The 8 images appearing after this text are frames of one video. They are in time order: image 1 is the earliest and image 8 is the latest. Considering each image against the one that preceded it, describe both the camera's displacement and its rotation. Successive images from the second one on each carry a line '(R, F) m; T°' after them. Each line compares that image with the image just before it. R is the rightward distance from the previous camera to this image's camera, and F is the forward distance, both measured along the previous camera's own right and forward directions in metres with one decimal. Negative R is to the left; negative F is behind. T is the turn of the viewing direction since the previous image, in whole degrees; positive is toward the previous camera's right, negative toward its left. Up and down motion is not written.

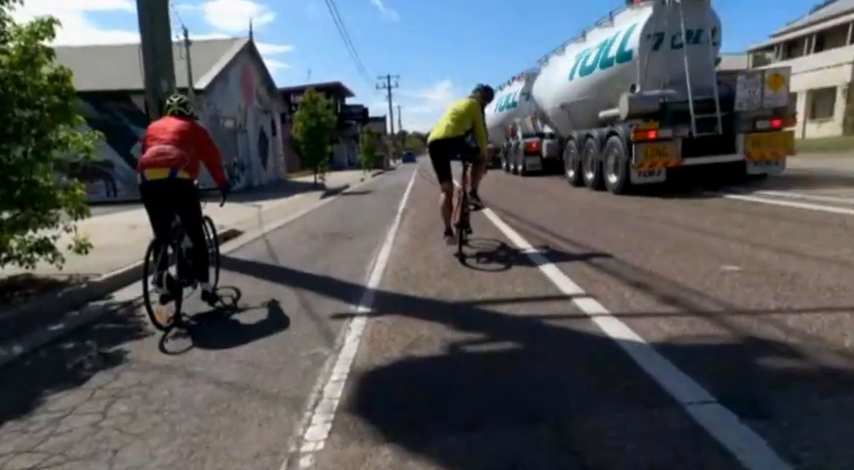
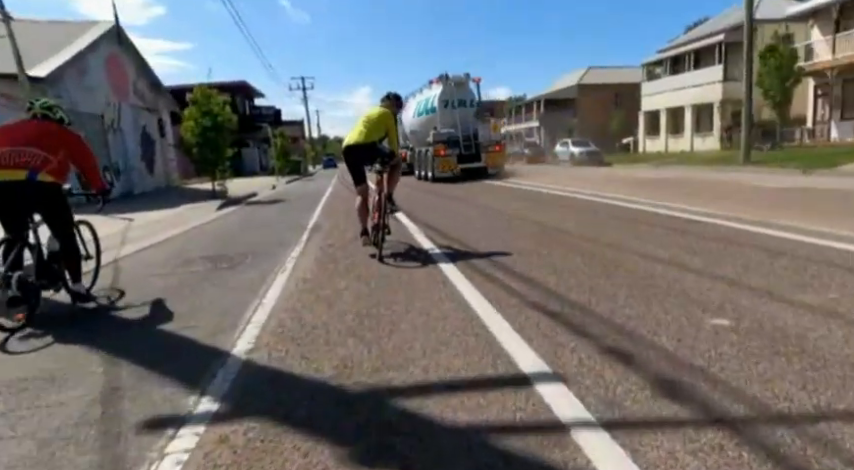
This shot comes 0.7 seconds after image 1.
(+0.2, +1.5) m; +8°
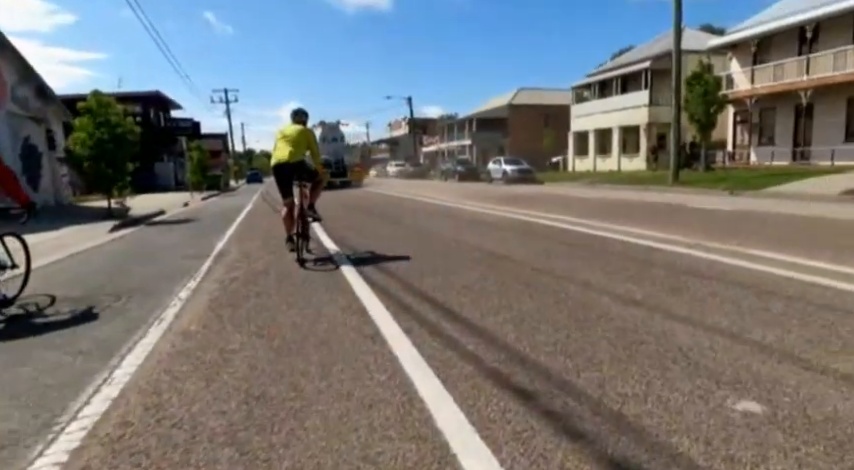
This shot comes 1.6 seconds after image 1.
(+0.1, +1.2) m; +7°
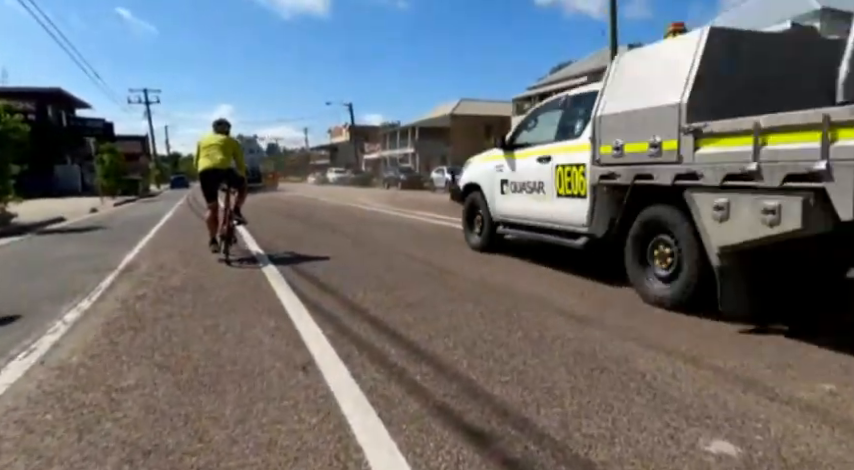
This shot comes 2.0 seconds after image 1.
(0.0, +0.4) m; +6°
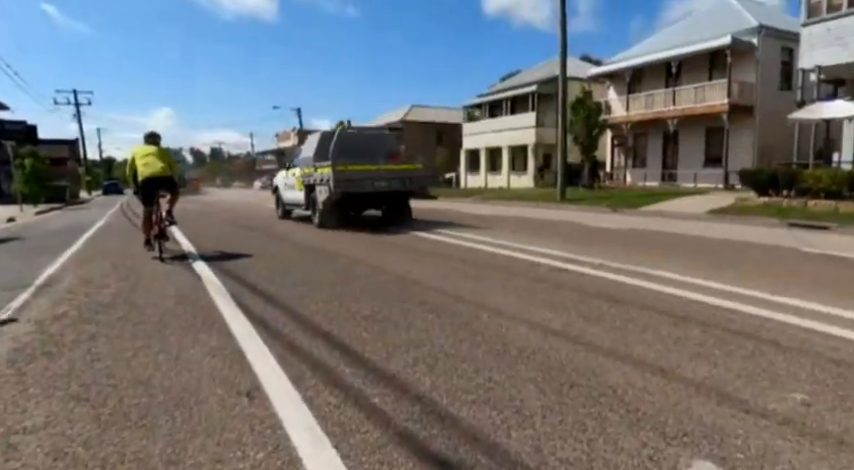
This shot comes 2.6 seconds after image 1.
(0.0, +0.3) m; +5°
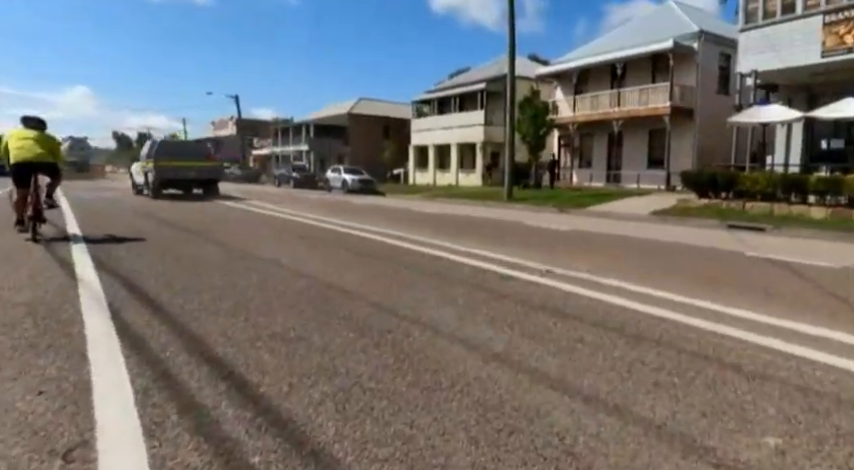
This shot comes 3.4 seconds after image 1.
(+0.2, +0.7) m; +5°
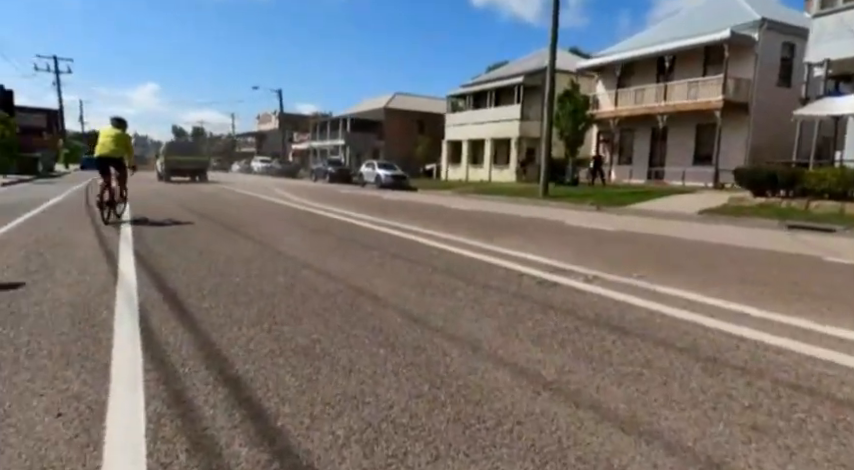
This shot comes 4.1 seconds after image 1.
(-0.1, +0.6) m; -3°
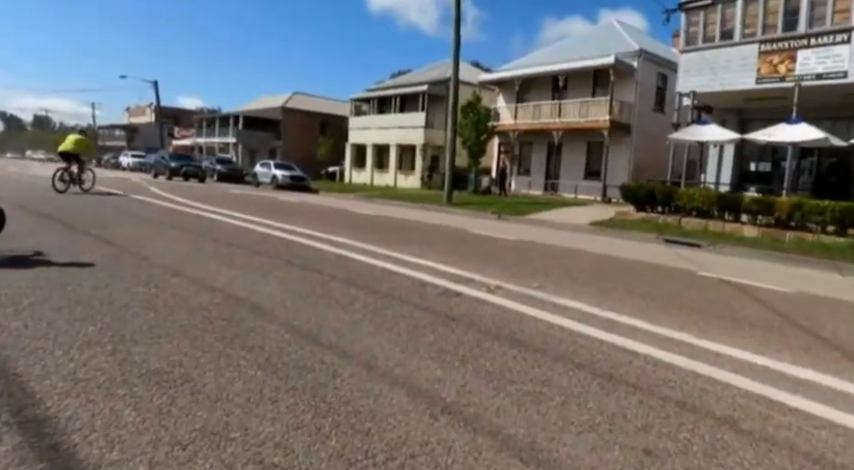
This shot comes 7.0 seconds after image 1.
(+0.1, +0.3) m; +10°
